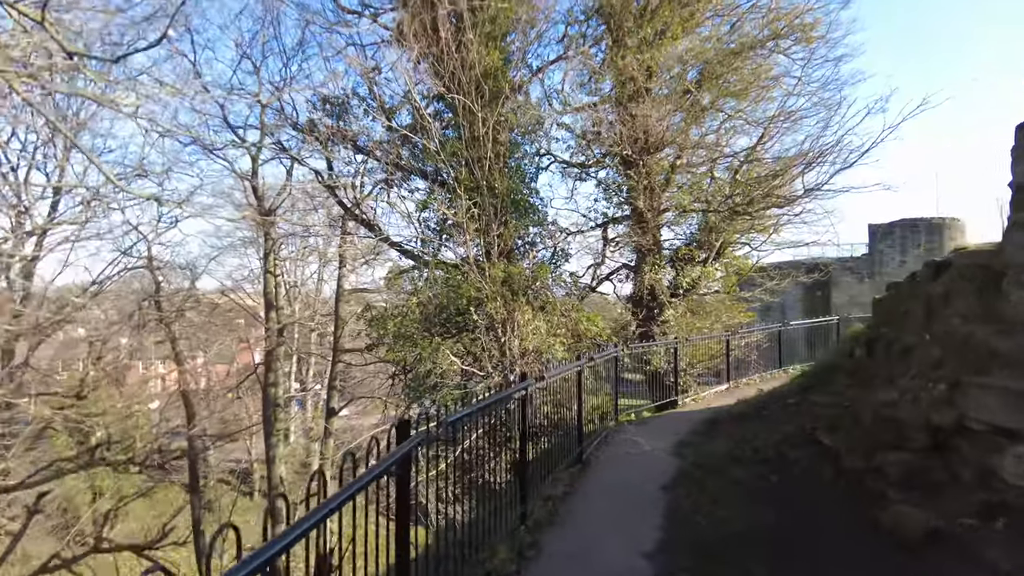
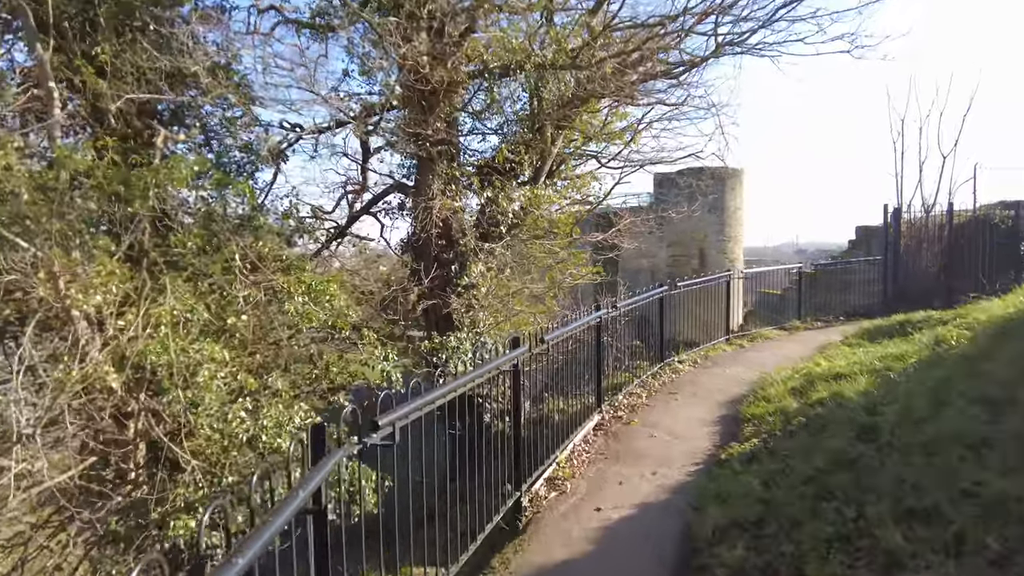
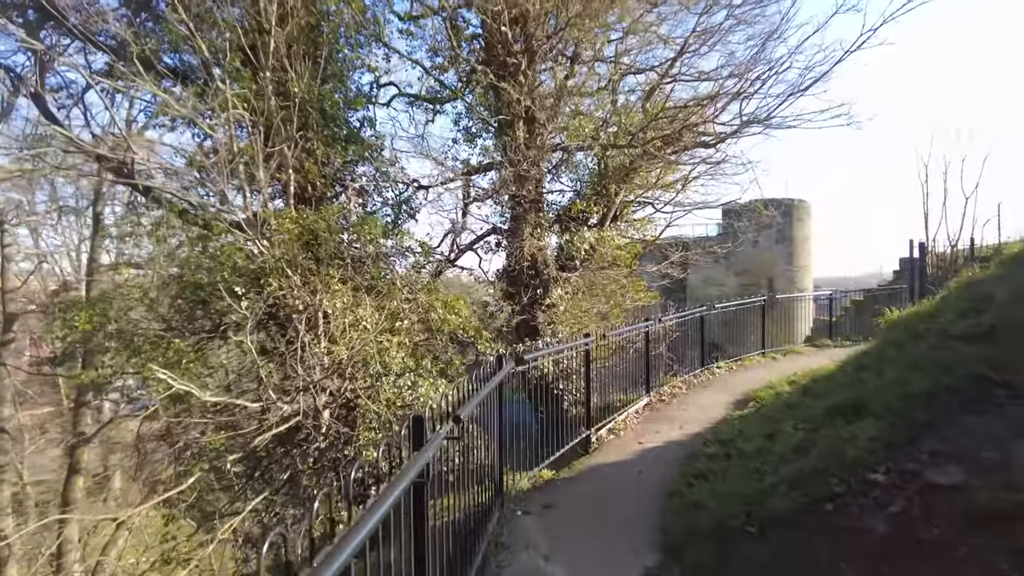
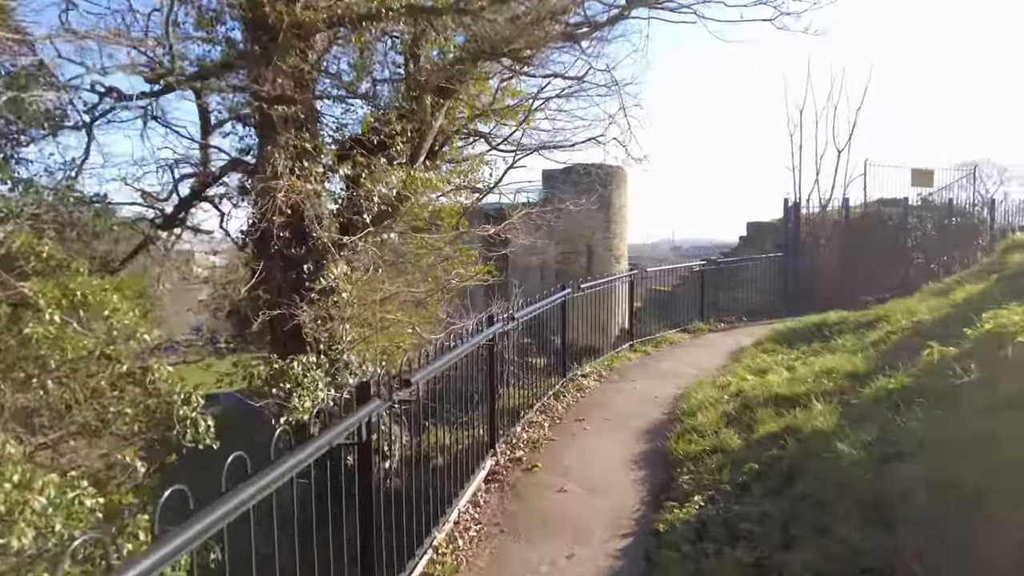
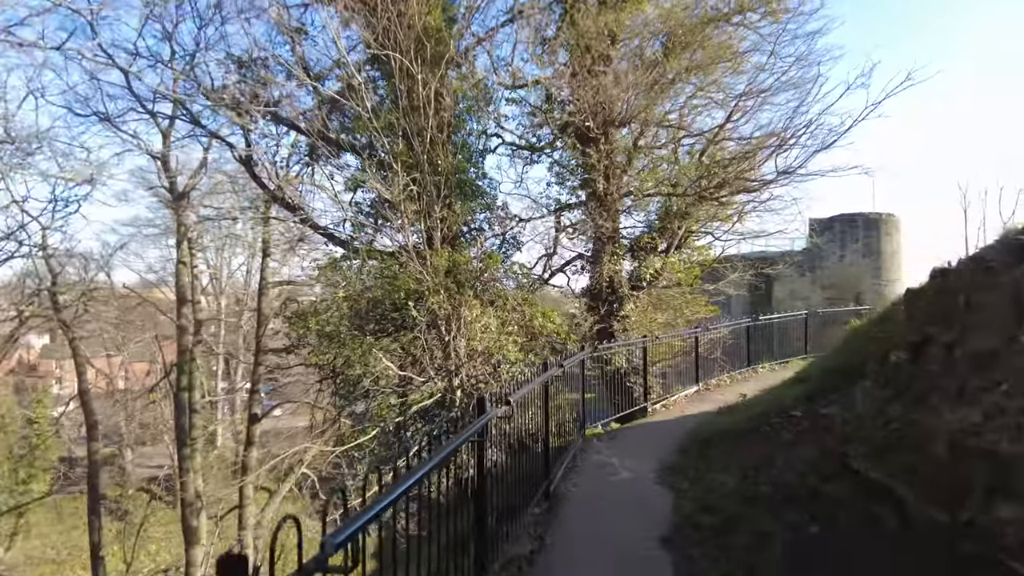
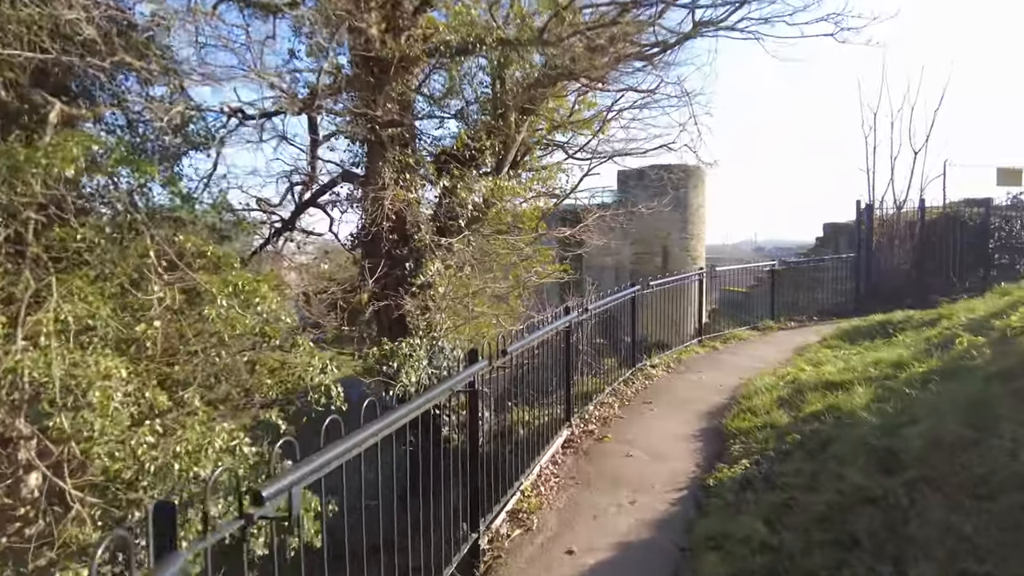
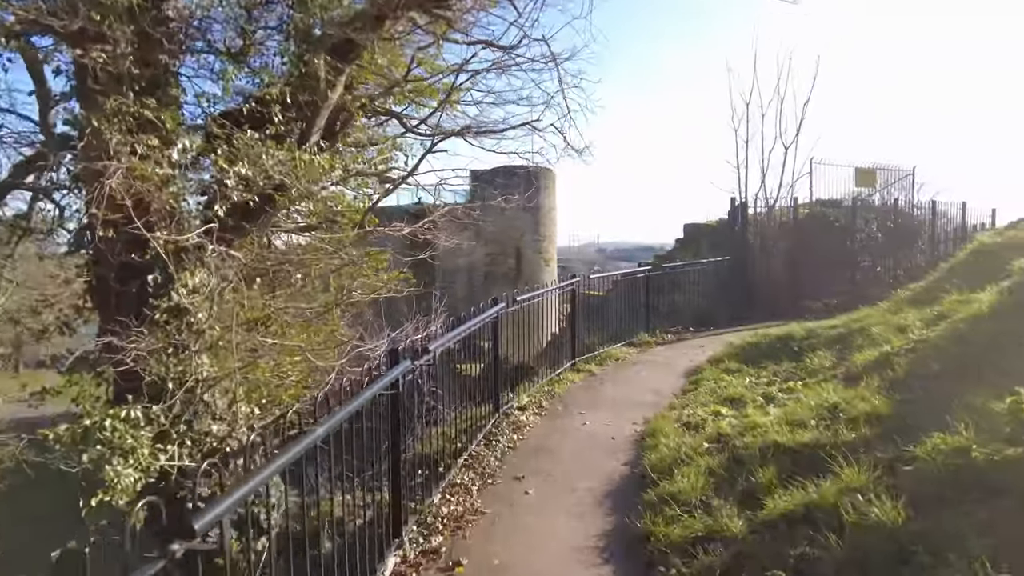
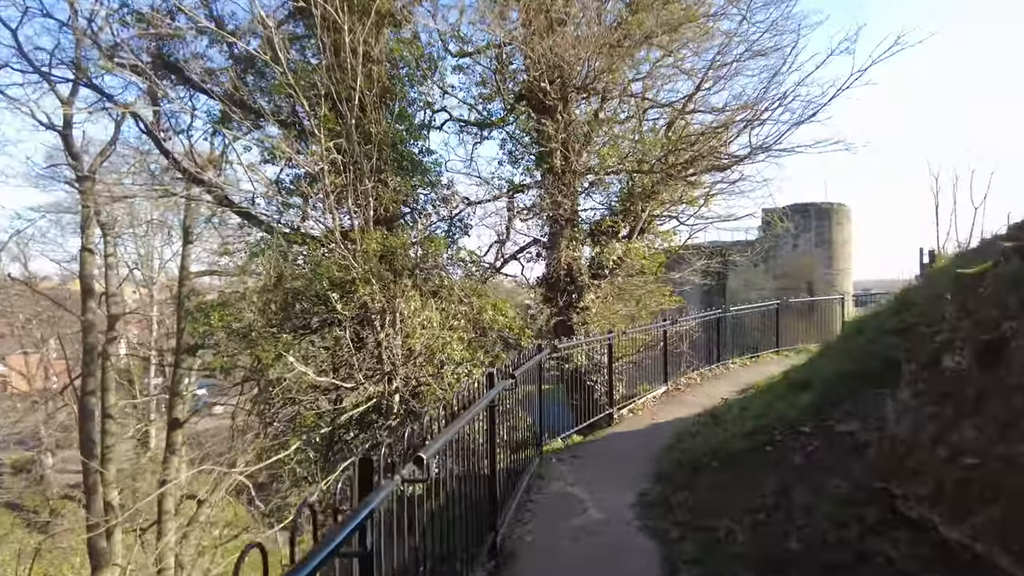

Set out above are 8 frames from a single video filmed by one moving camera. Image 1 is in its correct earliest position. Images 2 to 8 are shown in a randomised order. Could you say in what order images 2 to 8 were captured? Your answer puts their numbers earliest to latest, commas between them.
5, 8, 3, 2, 6, 4, 7
